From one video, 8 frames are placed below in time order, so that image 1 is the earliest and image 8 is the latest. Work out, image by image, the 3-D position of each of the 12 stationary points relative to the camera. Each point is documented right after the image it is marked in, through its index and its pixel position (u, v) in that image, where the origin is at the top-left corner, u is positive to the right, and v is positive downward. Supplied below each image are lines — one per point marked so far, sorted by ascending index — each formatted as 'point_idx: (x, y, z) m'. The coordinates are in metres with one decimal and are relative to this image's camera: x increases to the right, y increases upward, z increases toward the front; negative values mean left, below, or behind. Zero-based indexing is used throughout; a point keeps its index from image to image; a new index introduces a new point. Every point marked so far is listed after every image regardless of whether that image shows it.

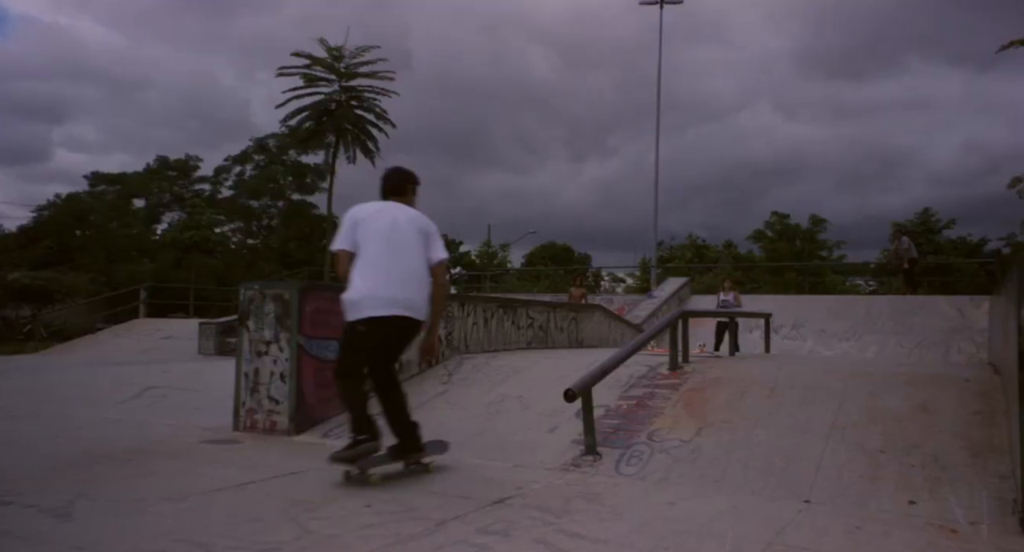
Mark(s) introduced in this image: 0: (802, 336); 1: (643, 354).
0: (+8.5, -1.8, +19.1) m
1: (+1.5, -0.9, +7.7) m
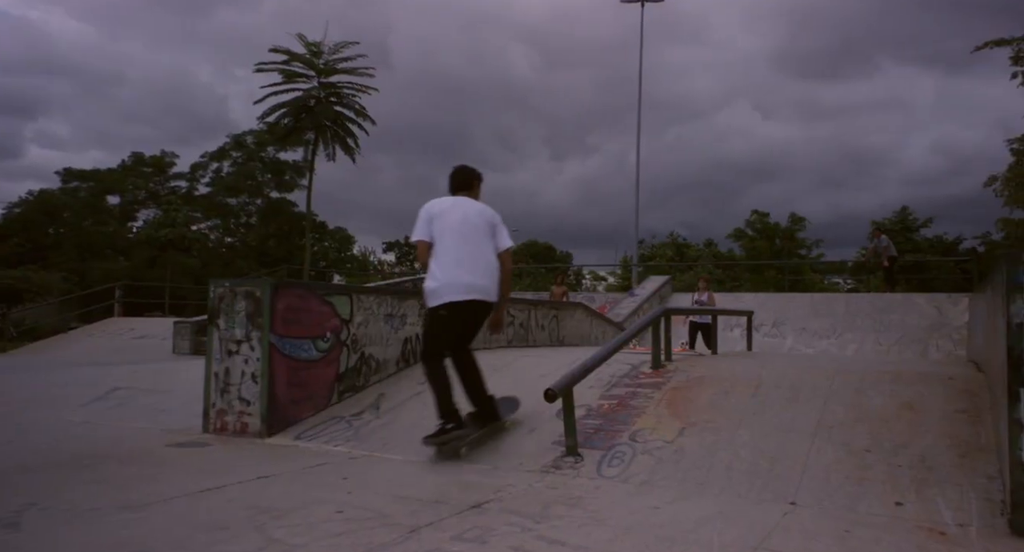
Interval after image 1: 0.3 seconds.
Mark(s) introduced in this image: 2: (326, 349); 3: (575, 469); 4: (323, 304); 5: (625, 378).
0: (+7.9, -1.7, +19.2) m
1: (+1.3, -0.9, +7.6) m
2: (-1.9, -0.8, +6.8) m
3: (+0.5, -1.5, +5.0) m
4: (-1.9, -0.3, +6.7) m
5: (+1.1, -1.0, +6.7) m
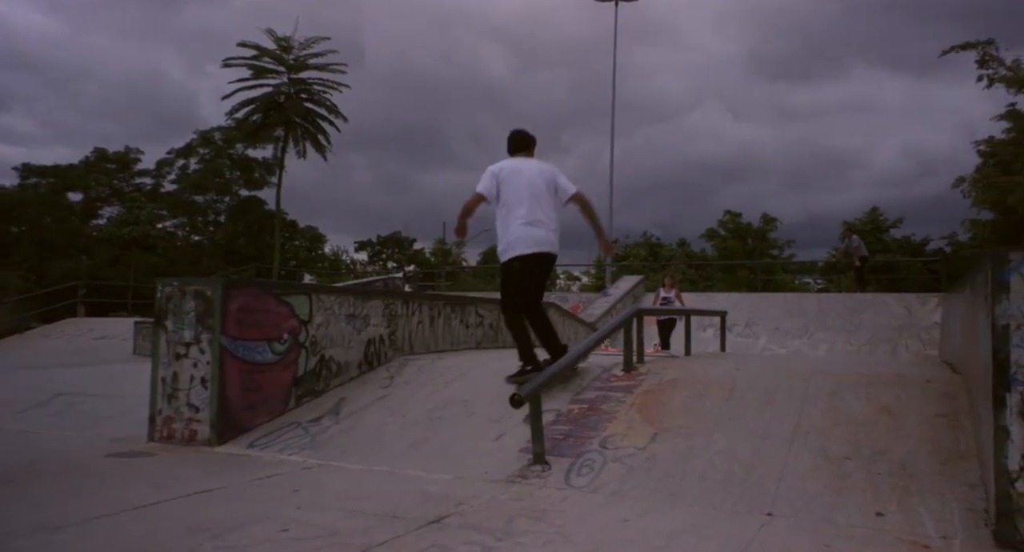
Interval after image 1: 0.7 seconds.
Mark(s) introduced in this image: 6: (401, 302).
0: (+7.1, -1.7, +19.2) m
1: (+0.9, -0.9, +7.4) m
2: (-2.2, -0.7, +6.4) m
3: (+0.2, -1.5, +4.8) m
4: (-2.2, -0.3, +6.3) m
5: (+0.8, -1.0, +6.4) m
6: (-1.3, -0.3, +7.9) m
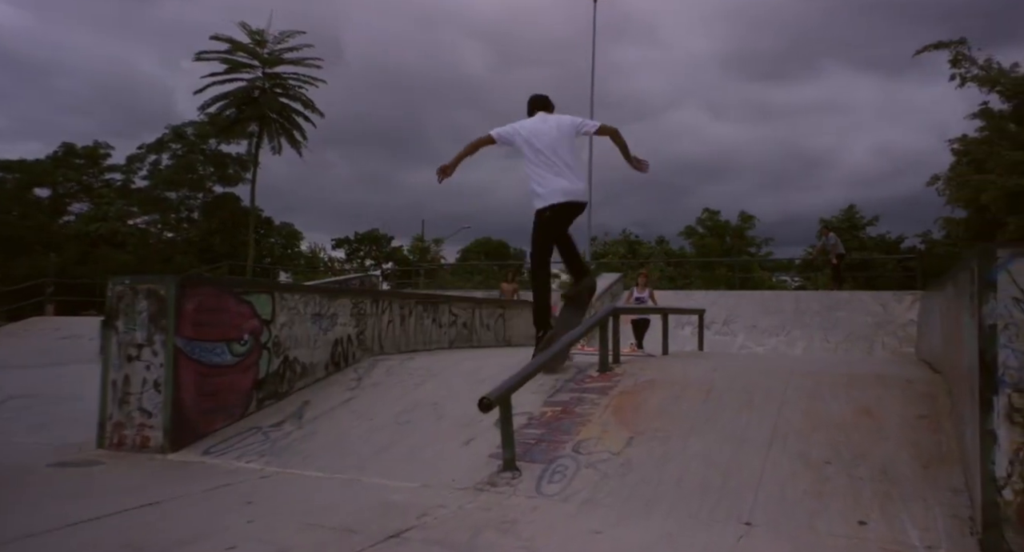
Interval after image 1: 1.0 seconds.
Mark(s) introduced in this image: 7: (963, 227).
0: (+6.5, -1.6, +19.1) m
1: (+0.7, -0.9, +7.1) m
2: (-2.5, -0.7, +6.1) m
3: (0.0, -1.5, +4.5) m
4: (-2.5, -0.2, +6.0) m
5: (+0.6, -1.0, +6.2) m
6: (-1.6, -0.3, +7.6) m
7: (+12.7, +1.4, +18.4) m
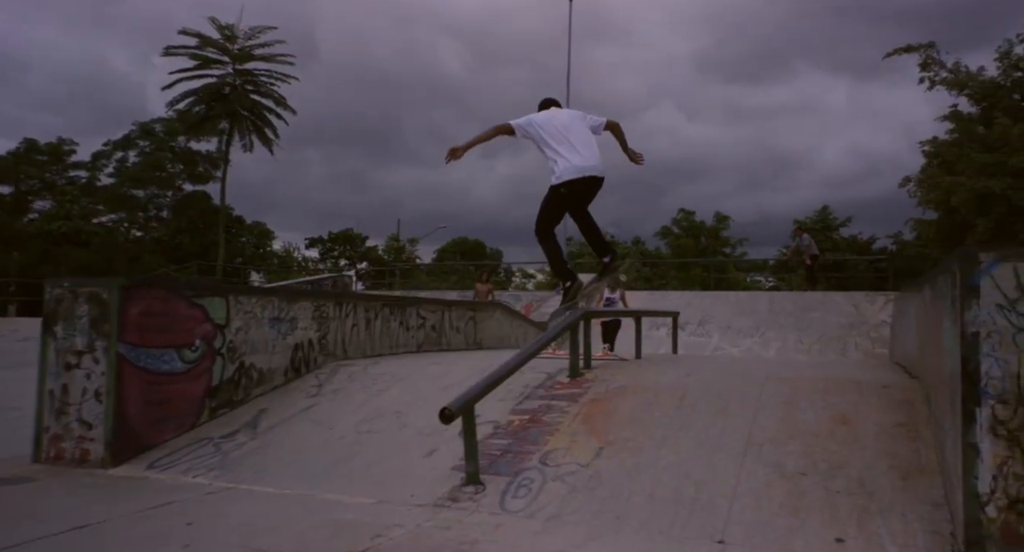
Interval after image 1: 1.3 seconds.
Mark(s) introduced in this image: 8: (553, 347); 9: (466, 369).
0: (+5.7, -1.7, +19.1) m
1: (+0.3, -0.9, +6.9) m
2: (-2.8, -0.7, +5.8) m
3: (-0.2, -1.5, +4.3) m
4: (-2.8, -0.3, +5.7) m
5: (+0.3, -1.0, +6.0) m
6: (-2.0, -0.3, +7.3) m
7: (+11.9, +1.4, +18.5) m
8: (+0.5, -0.9, +8.2) m
9: (-0.5, -1.0, +7.0) m
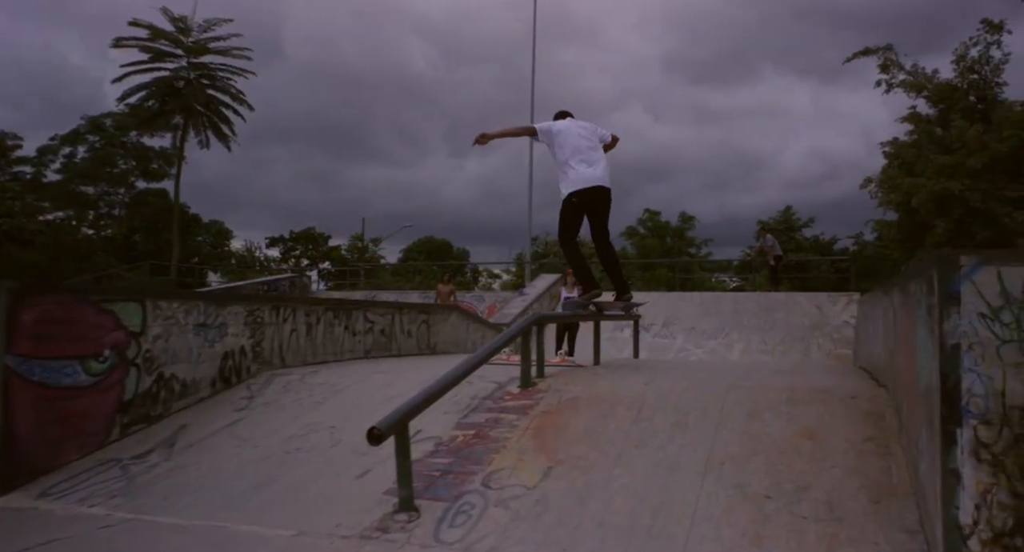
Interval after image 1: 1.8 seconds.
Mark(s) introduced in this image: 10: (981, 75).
0: (+4.6, -1.7, +18.9) m
1: (-0.2, -0.9, +6.5) m
2: (-3.3, -0.8, +5.2) m
3: (-0.6, -1.5, +3.8) m
4: (-3.2, -0.3, +5.1) m
5: (-0.2, -1.1, +5.5) m
6: (-2.5, -0.3, +6.8) m
7: (+10.9, +1.3, +18.6) m
8: (0.0, -0.9, +7.8) m
9: (-1.0, -1.0, +6.6) m
10: (+13.0, +5.6, +18.0) m
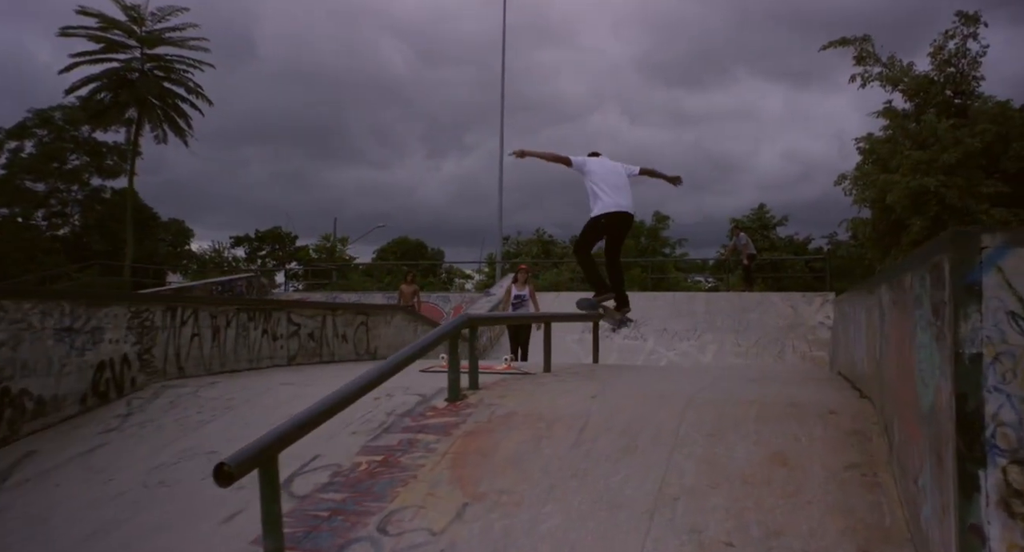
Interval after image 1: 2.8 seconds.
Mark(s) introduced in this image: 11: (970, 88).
0: (+3.6, -1.7, +18.2) m
1: (-0.8, -0.9, +5.6) m
2: (-3.8, -0.7, +4.2) m
3: (-1.1, -1.5, +2.9) m
4: (-3.8, -0.3, +4.2) m
5: (-0.8, -1.0, +4.7) m
6: (-3.1, -0.3, +5.8) m
7: (+9.9, +1.4, +18.1) m
8: (-0.7, -0.9, +6.9) m
9: (-1.6, -1.0, +5.7) m
10: (+12.0, +5.6, +17.6) m
11: (+12.4, +5.1, +17.6) m
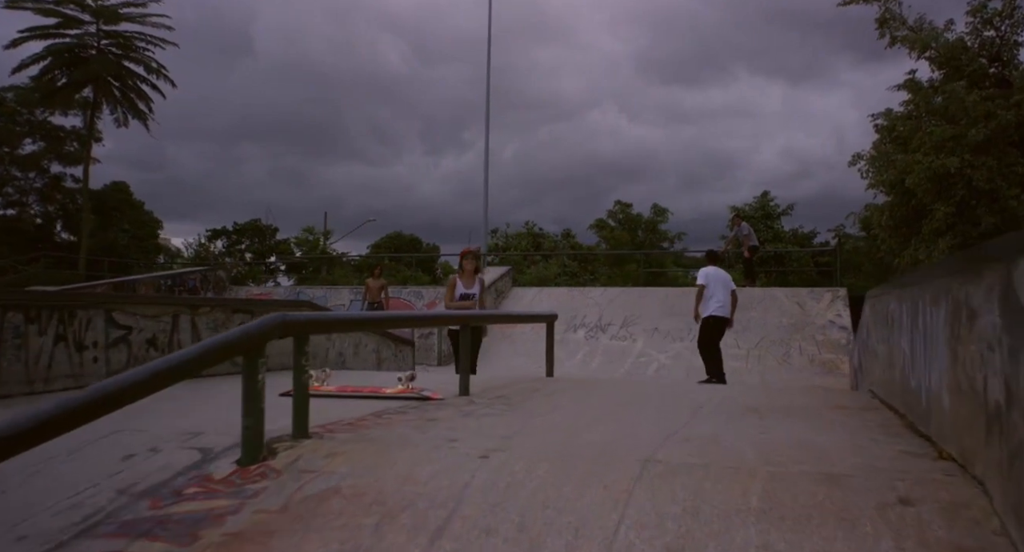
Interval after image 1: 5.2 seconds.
0: (+3.0, -1.5, +16.2) m
1: (-1.5, -0.7, +3.6) m
2: (-4.5, -0.6, +2.2) m
3: (-1.8, -1.4, +0.9) m
4: (-4.5, -0.1, +2.1) m
5: (-1.5, -0.9, +2.6) m
6: (-3.8, -0.2, +3.8) m
7: (+9.2, +1.5, +16.1) m
8: (-1.4, -0.8, +4.9) m
9: (-2.3, -0.9, +3.7) m
10: (+11.3, +5.7, +15.5) m
11: (+11.7, +5.3, +15.5) m
